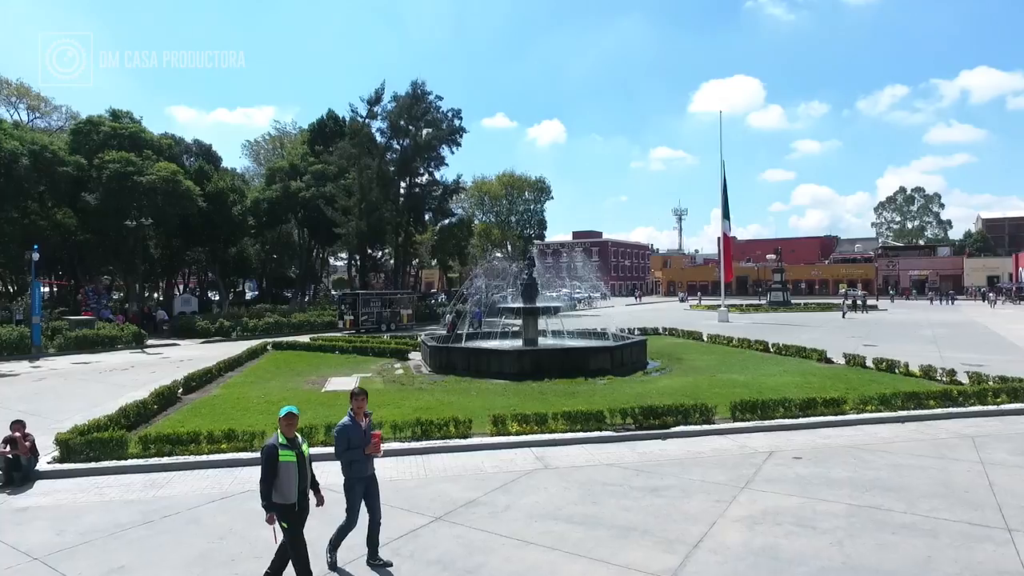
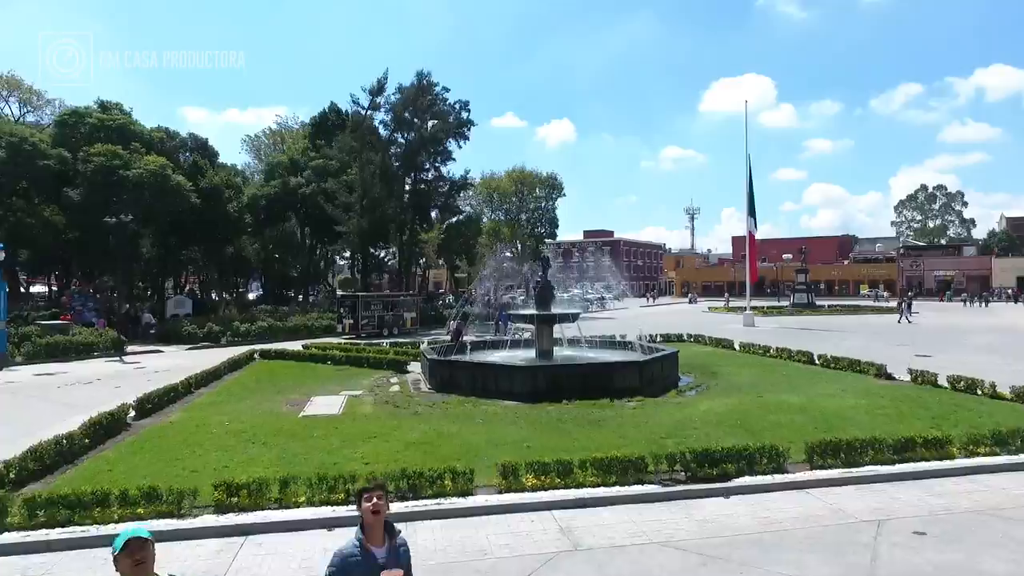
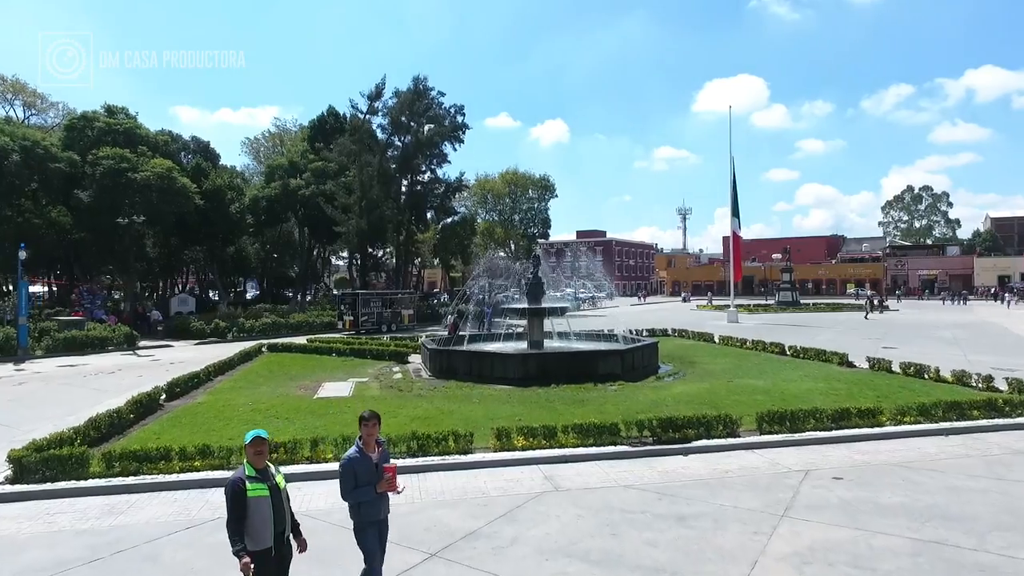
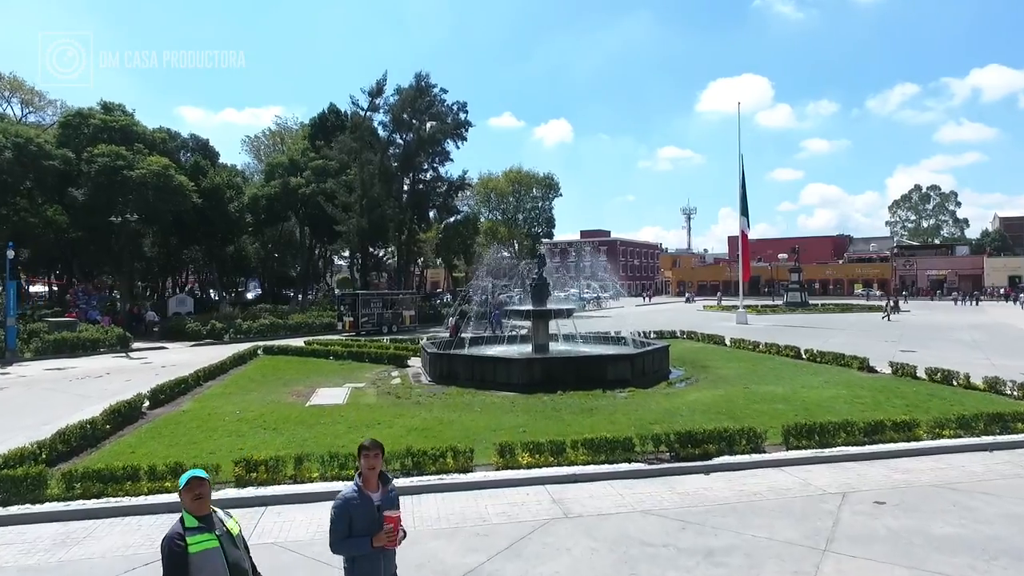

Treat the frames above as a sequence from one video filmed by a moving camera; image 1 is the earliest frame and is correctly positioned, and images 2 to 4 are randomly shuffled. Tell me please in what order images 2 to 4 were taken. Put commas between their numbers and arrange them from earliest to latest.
3, 4, 2
